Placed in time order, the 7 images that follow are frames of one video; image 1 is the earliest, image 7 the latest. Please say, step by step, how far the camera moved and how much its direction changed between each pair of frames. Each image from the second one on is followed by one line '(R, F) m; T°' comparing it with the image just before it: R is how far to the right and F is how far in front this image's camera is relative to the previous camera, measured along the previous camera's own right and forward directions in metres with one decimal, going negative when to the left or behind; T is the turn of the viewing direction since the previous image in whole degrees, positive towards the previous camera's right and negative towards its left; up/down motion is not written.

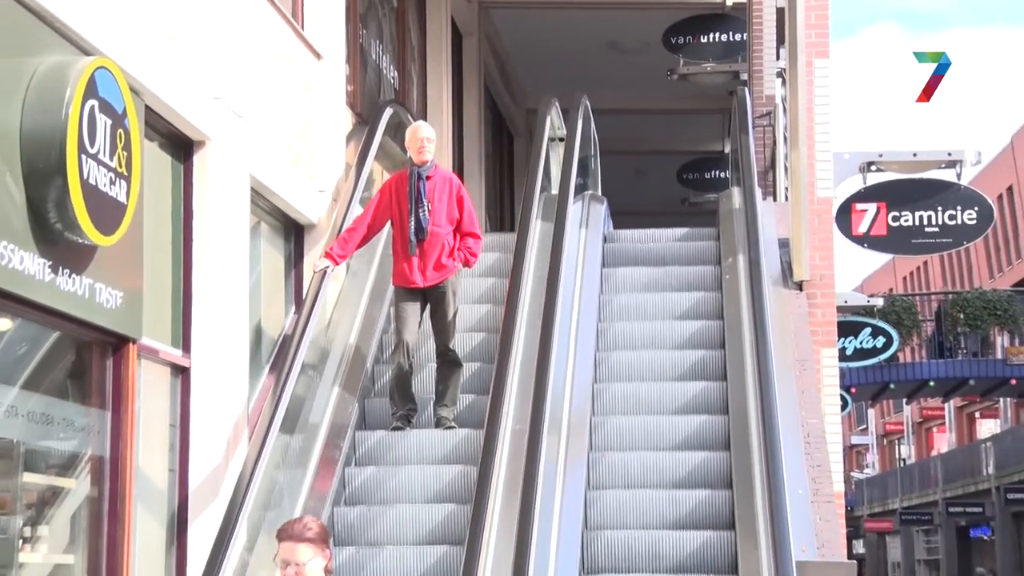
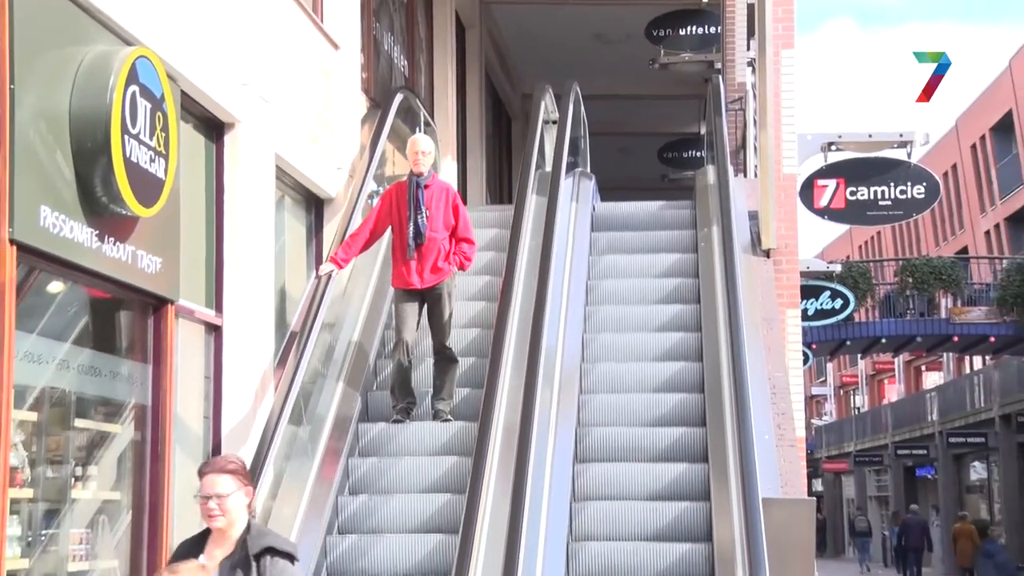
(0.0, -0.4) m; 0°
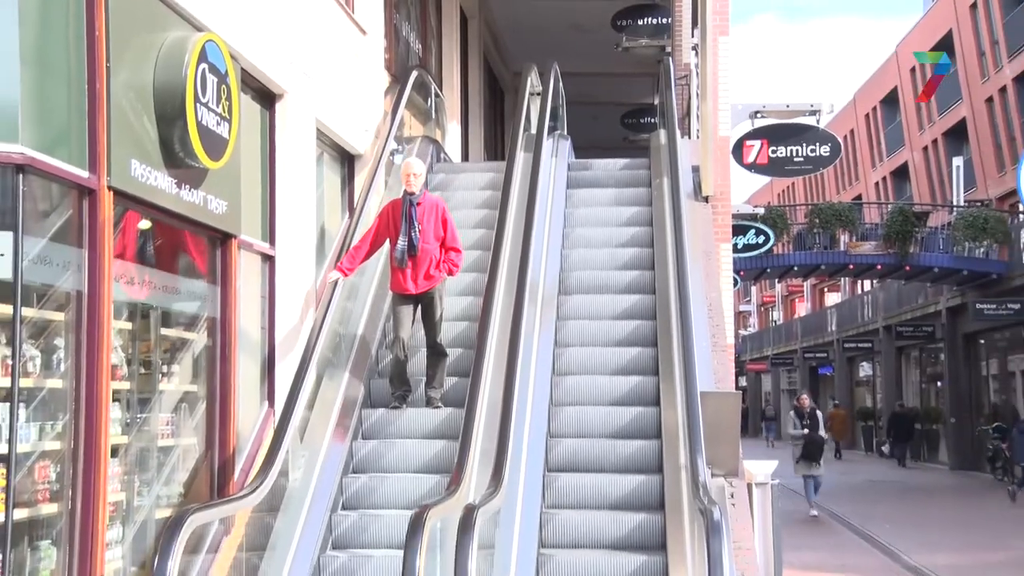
(0.0, -1.1) m; 0°
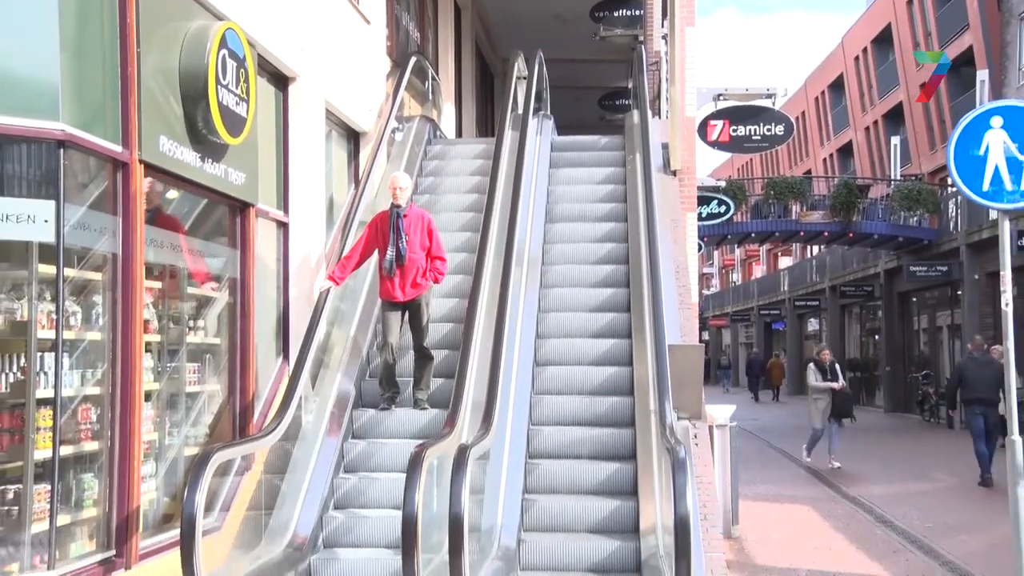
(0.0, -0.7) m; 0°
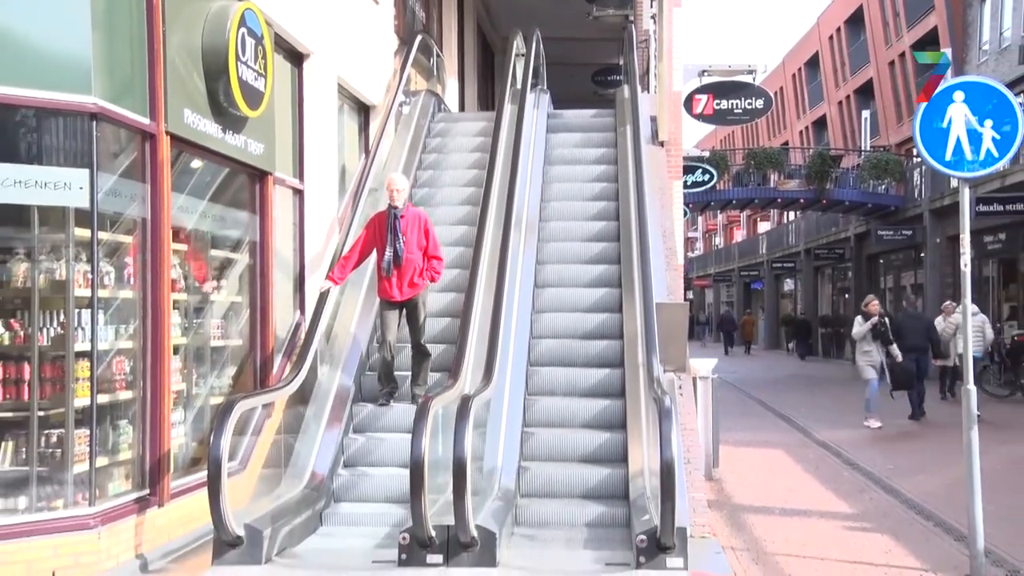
(0.0, -0.5) m; 0°
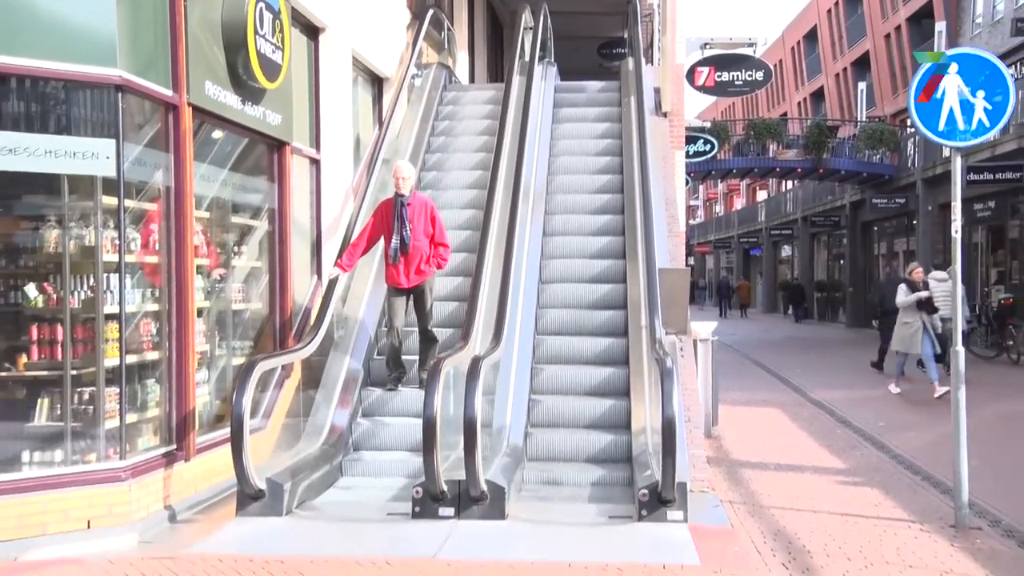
(0.0, -0.3) m; 0°
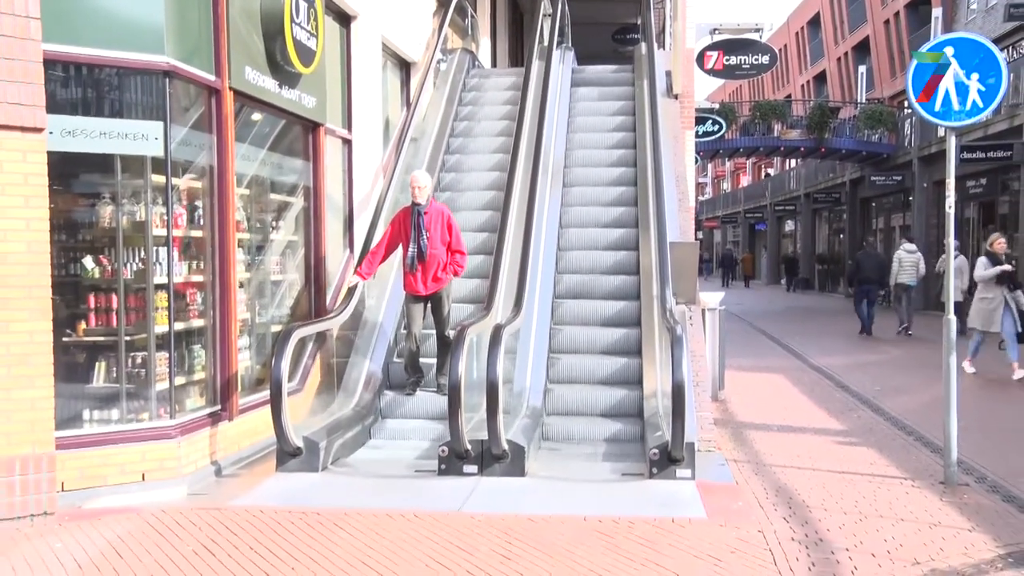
(0.0, -0.5) m; -1°
